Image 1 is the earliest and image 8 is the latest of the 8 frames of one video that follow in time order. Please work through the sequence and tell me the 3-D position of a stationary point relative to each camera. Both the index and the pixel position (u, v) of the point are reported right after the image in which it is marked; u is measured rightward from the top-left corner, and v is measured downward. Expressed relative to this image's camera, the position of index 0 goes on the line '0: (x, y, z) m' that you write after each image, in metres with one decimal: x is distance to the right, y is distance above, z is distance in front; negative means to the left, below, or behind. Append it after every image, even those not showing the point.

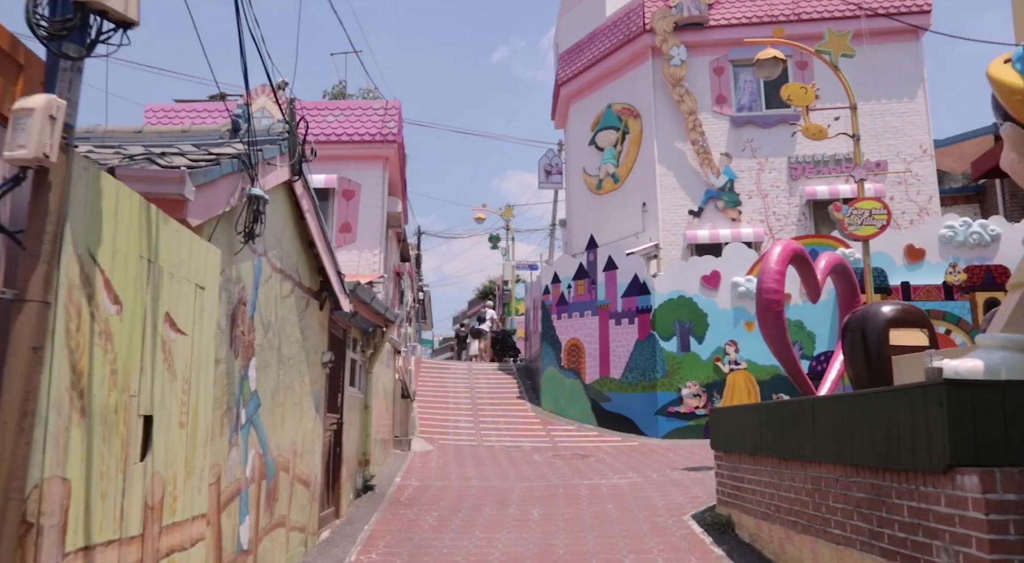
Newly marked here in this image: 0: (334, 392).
0: (-1.9, -1.1, +7.4) m
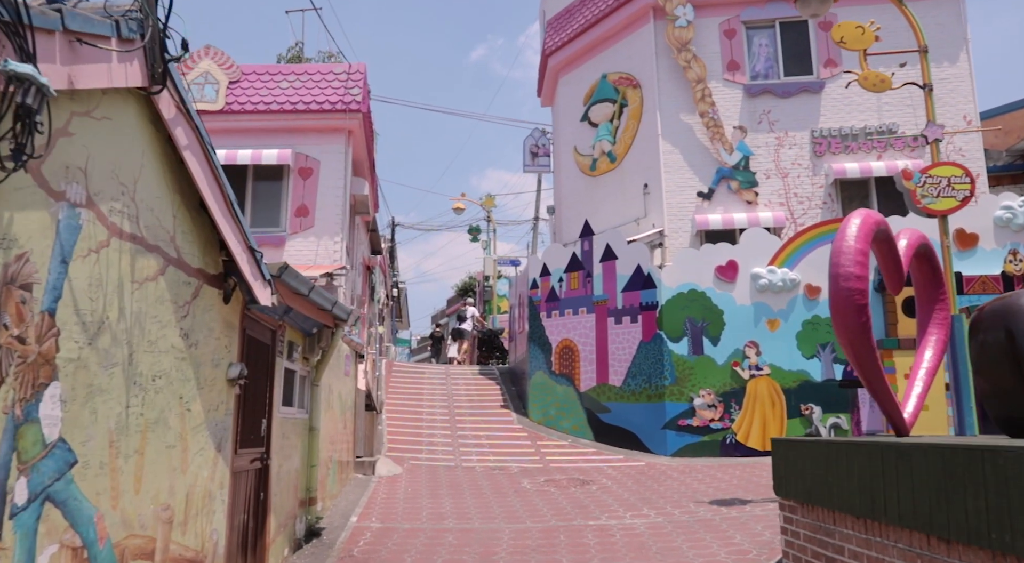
0: (-1.9, -1.0, +5.2) m
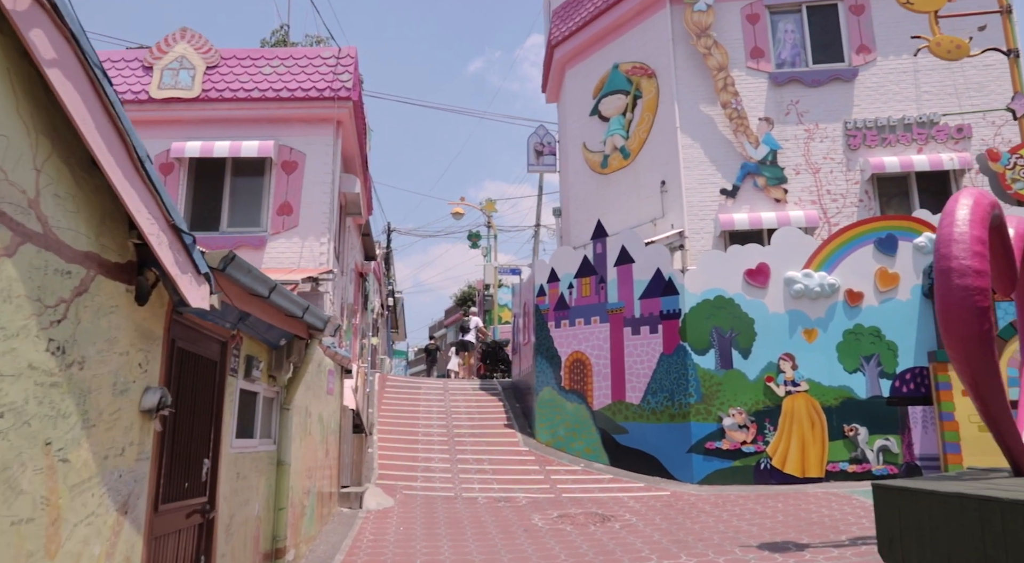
0: (-1.8, -1.0, +3.9) m
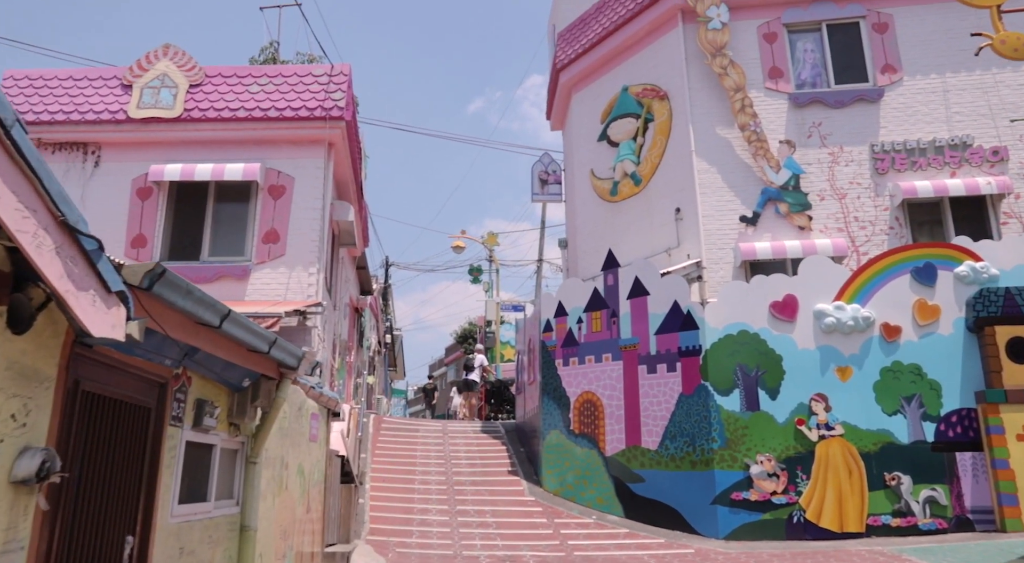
0: (-1.8, -1.1, +3.0) m
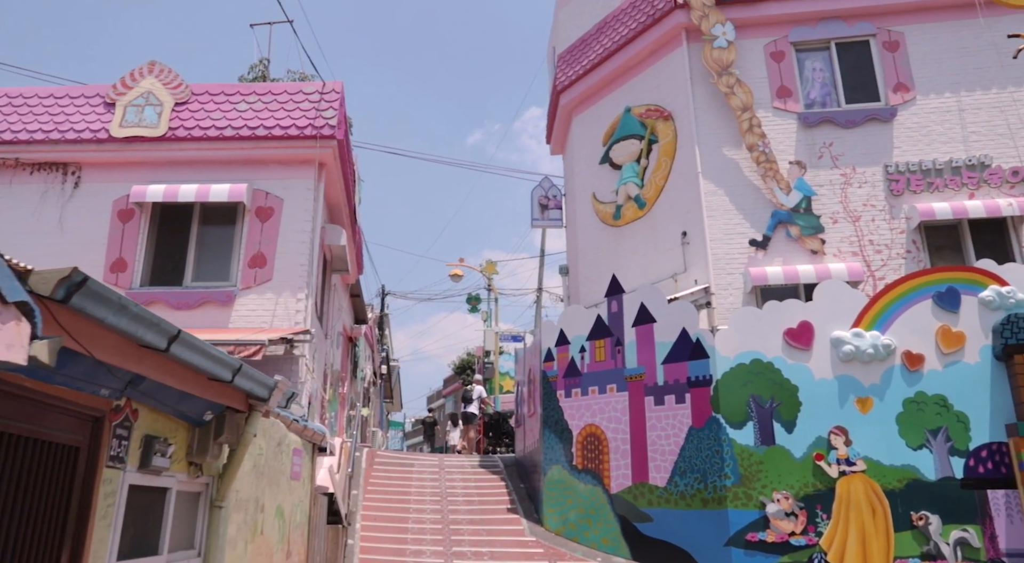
0: (-1.8, -1.1, +2.4) m
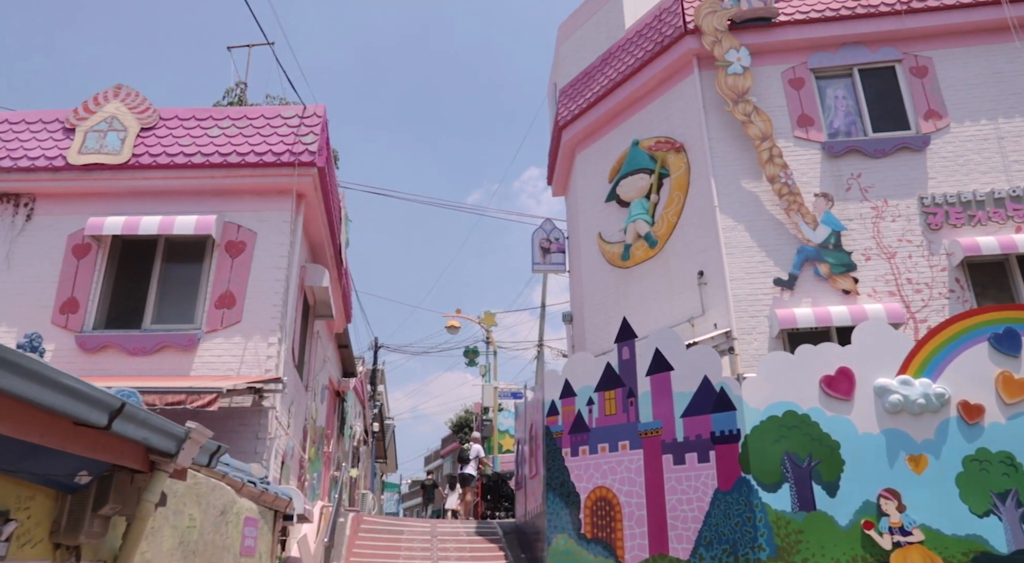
0: (-1.7, -1.0, +1.2) m
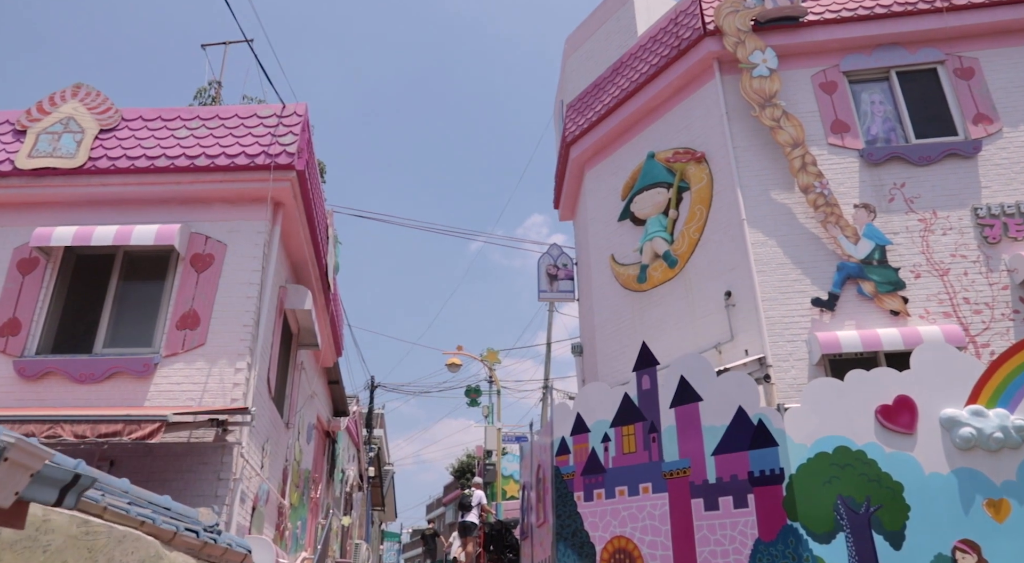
0: (-1.7, -0.7, 0.0) m
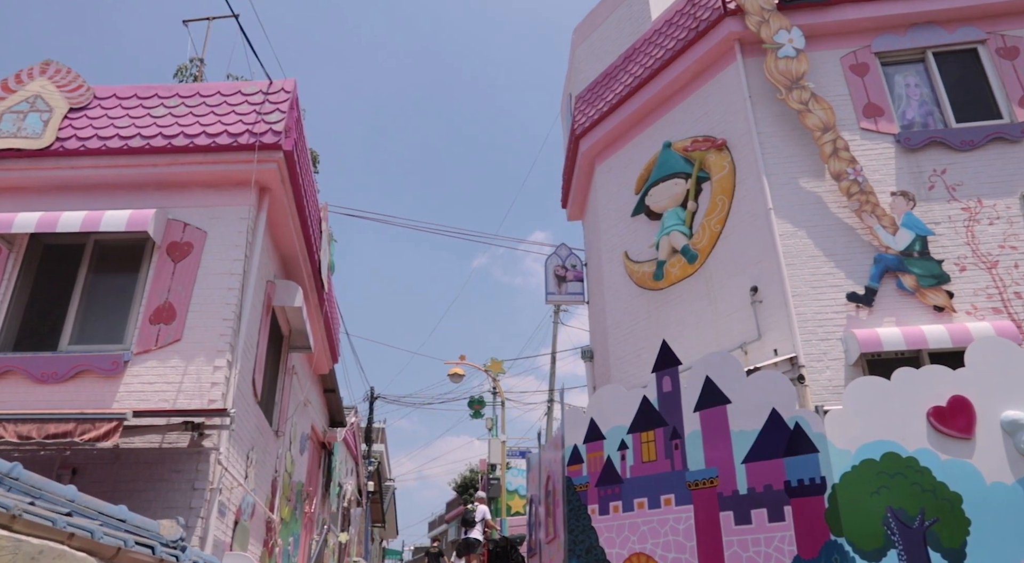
0: (-1.7, -0.4, -0.7) m
